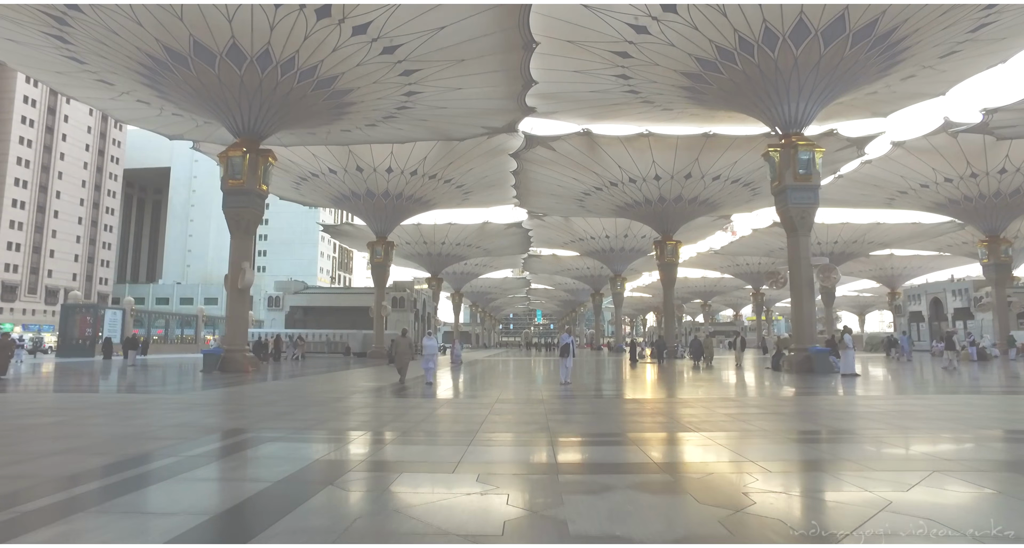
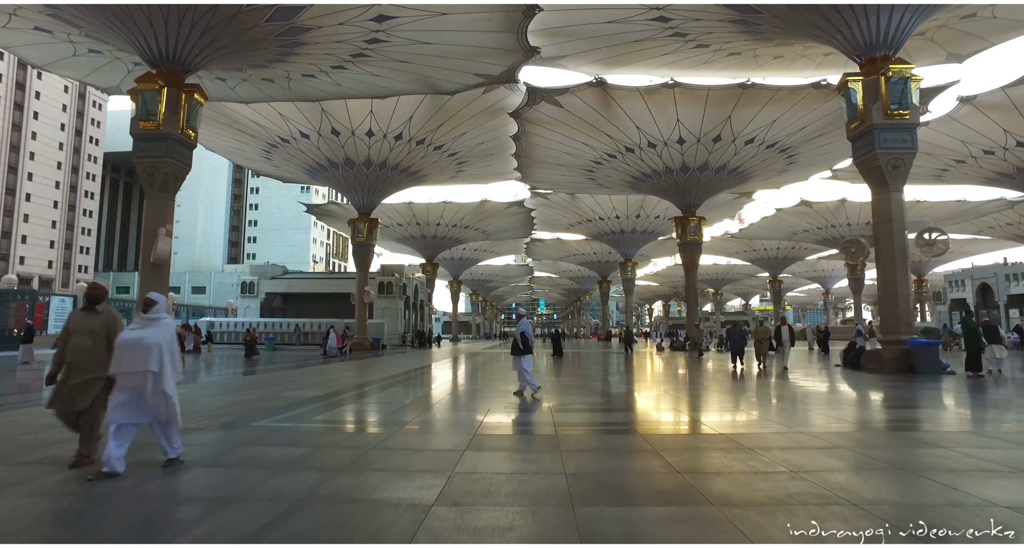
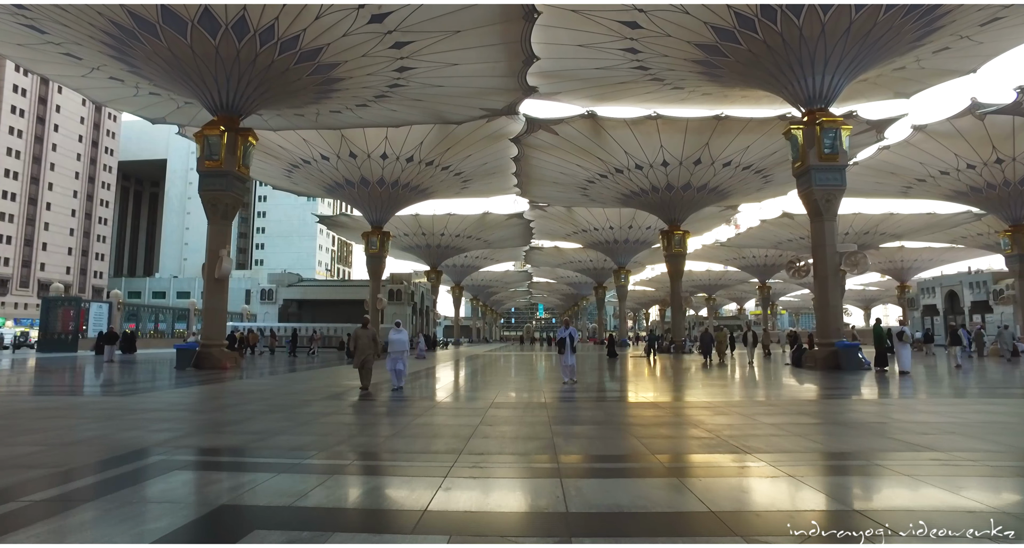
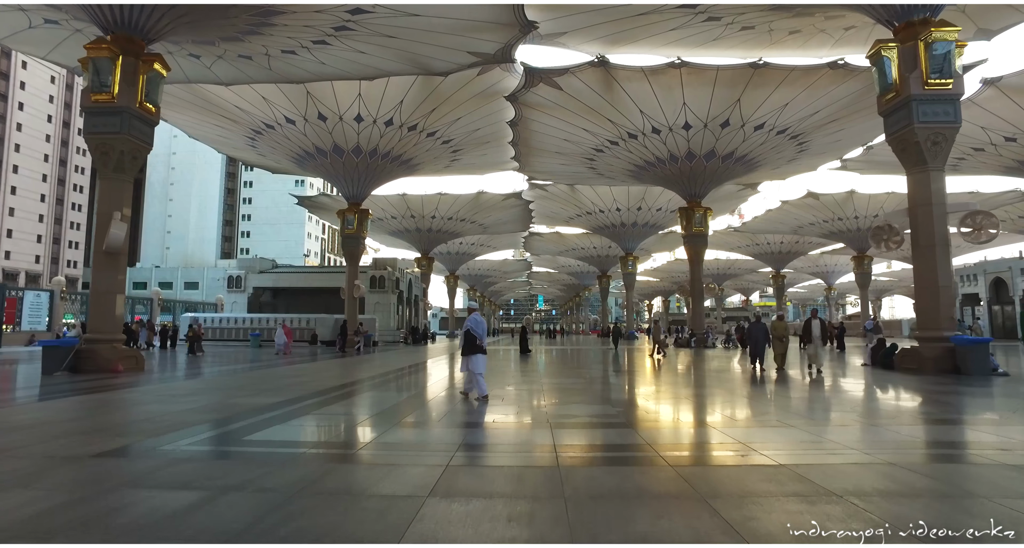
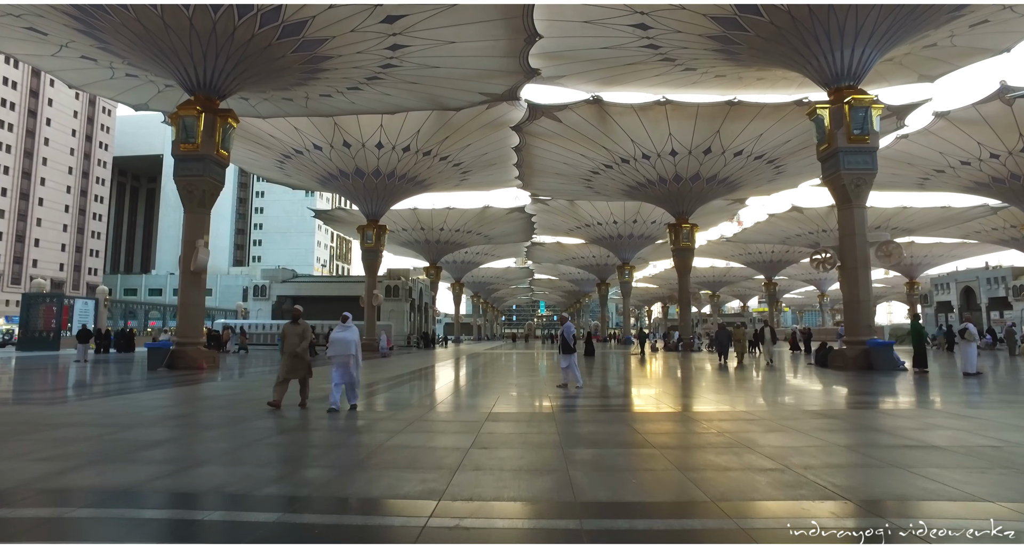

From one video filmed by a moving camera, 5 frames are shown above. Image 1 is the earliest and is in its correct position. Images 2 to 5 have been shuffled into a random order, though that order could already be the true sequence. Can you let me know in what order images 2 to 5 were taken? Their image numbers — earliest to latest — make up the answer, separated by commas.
3, 5, 2, 4
